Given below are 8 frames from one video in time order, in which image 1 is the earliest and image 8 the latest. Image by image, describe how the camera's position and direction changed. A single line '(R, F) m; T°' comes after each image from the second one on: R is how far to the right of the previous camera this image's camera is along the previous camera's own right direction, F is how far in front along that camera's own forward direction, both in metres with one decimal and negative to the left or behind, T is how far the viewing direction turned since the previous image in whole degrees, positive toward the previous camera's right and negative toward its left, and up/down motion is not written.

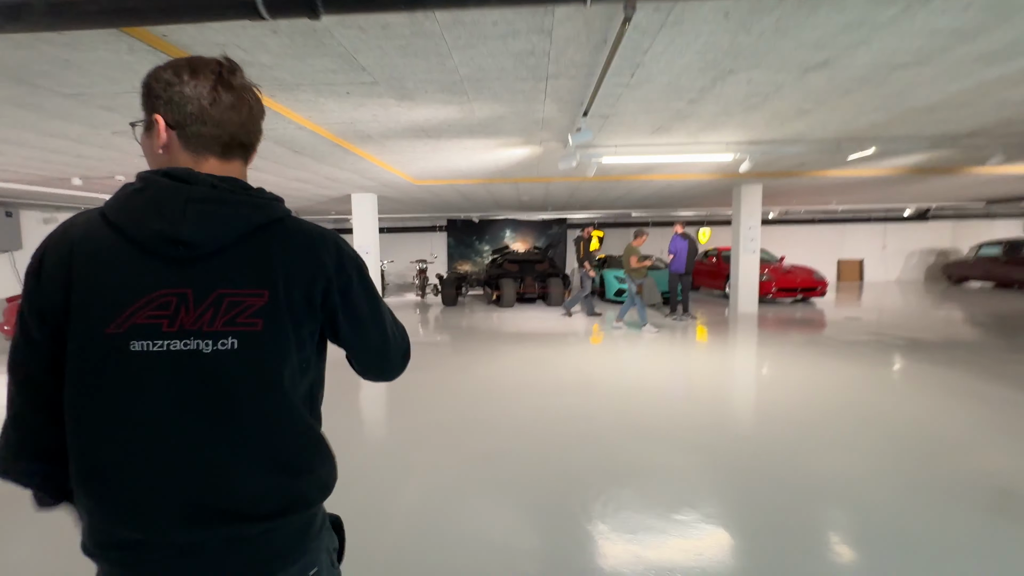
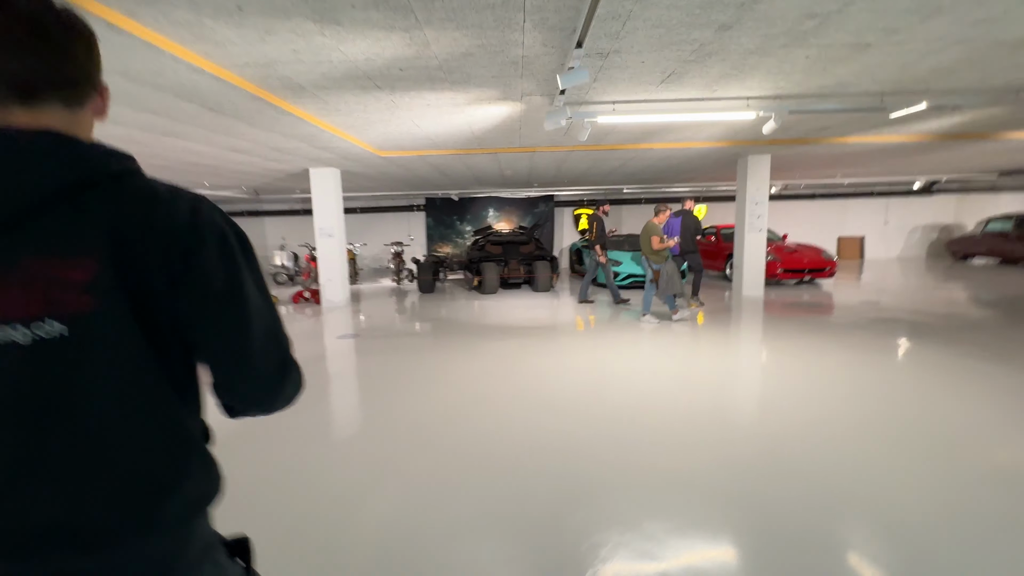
(+0.1, +0.7) m; +1°
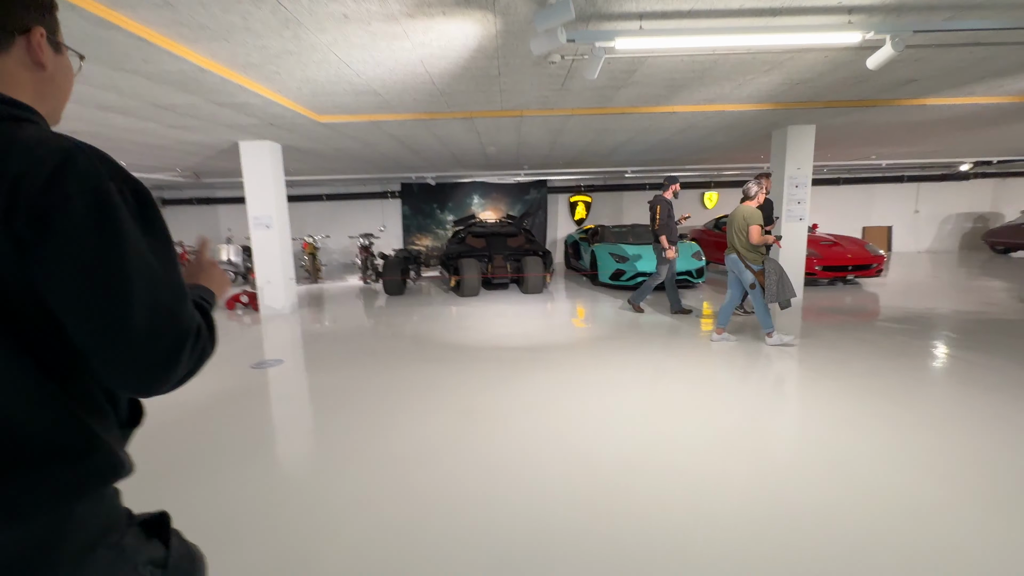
(+0.1, +1.2) m; +1°
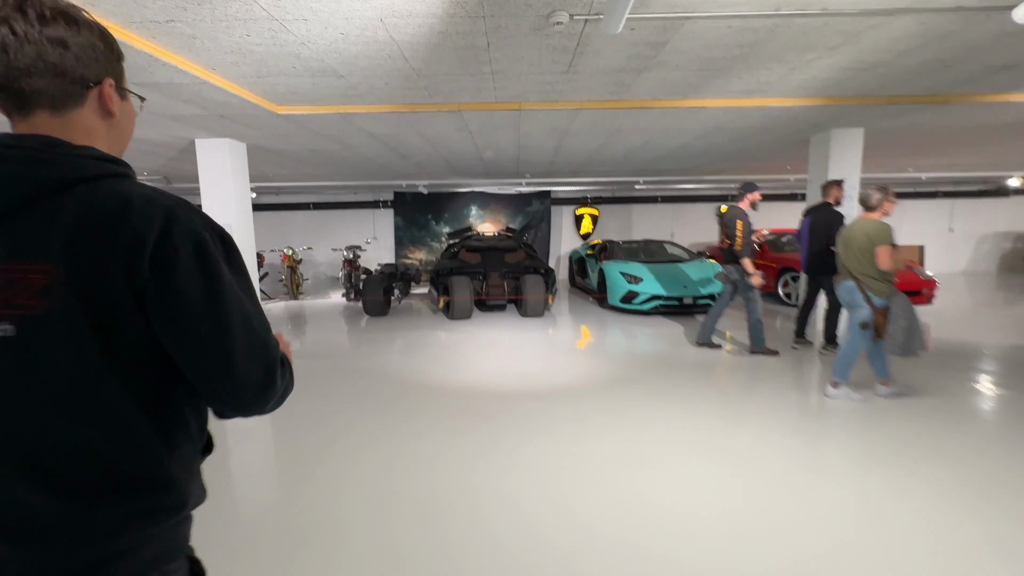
(+0.1, +0.7) m; 0°
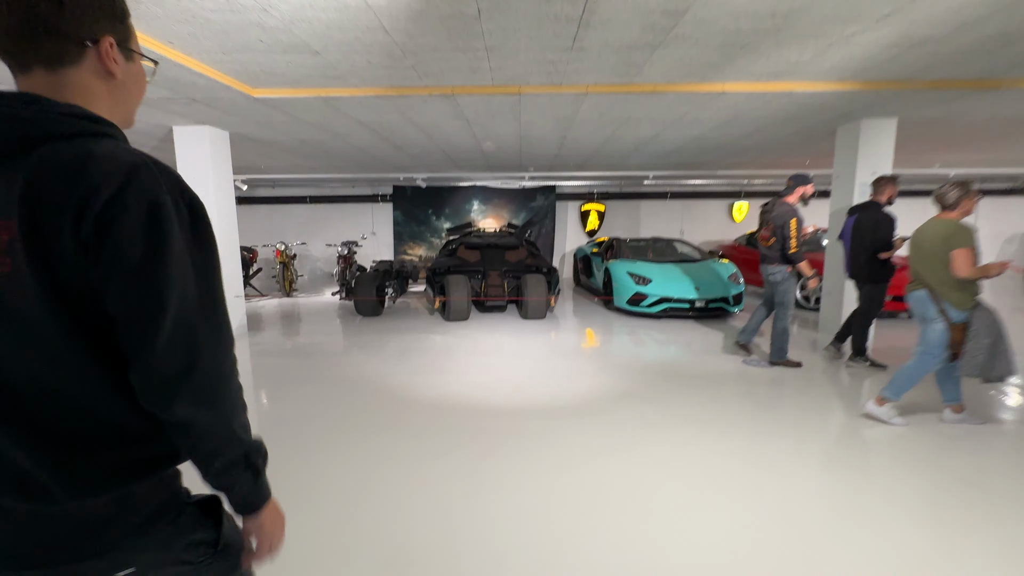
(+0.1, +0.3) m; -1°
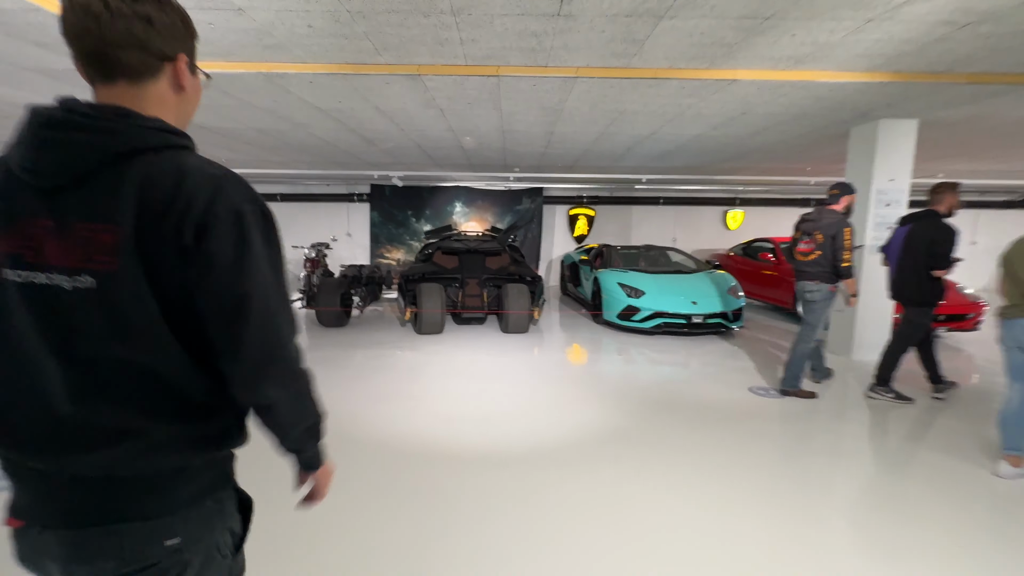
(+0.1, +0.5) m; +1°
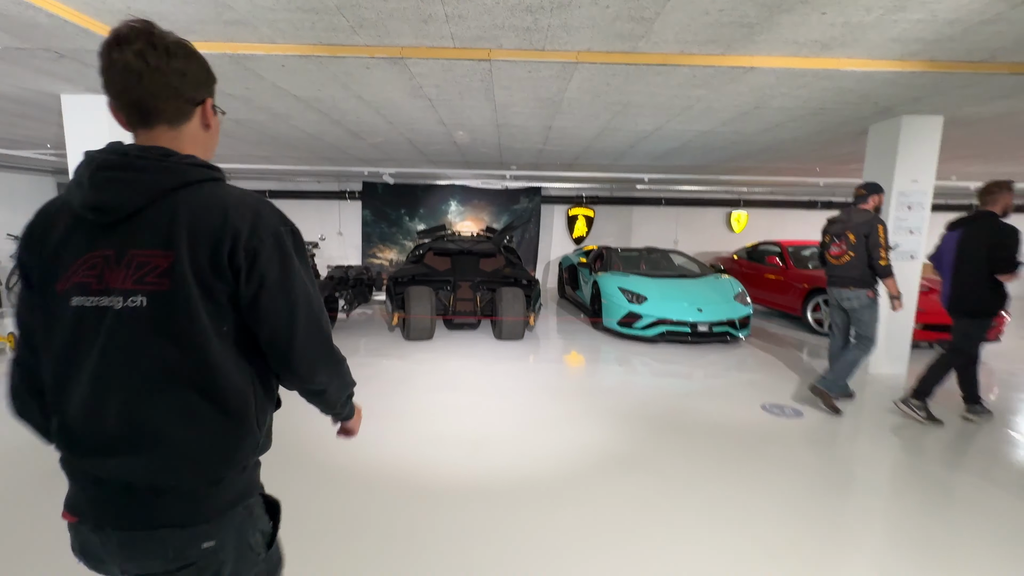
(0.0, +0.3) m; 0°
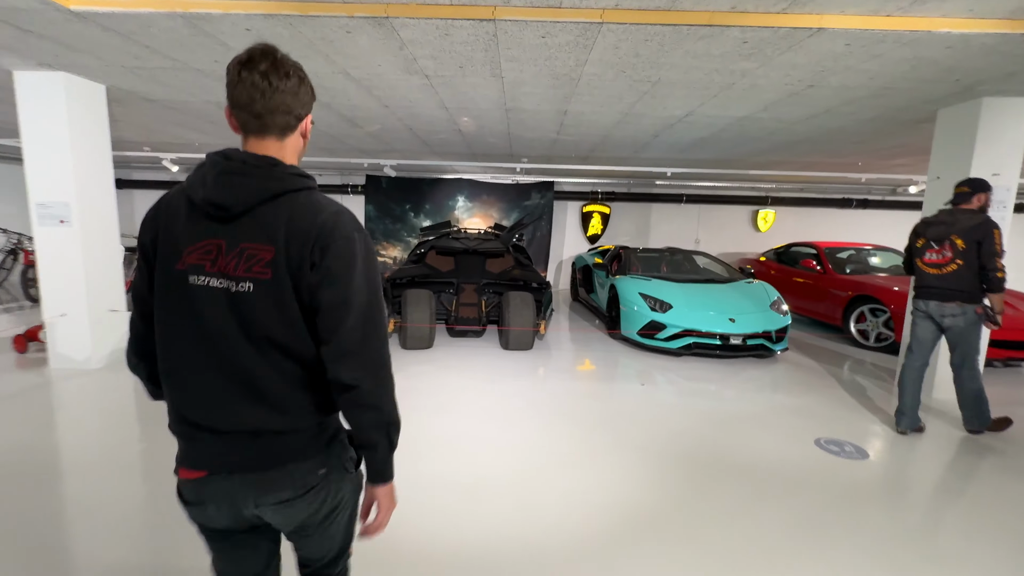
(0.0, +0.4) m; -1°
